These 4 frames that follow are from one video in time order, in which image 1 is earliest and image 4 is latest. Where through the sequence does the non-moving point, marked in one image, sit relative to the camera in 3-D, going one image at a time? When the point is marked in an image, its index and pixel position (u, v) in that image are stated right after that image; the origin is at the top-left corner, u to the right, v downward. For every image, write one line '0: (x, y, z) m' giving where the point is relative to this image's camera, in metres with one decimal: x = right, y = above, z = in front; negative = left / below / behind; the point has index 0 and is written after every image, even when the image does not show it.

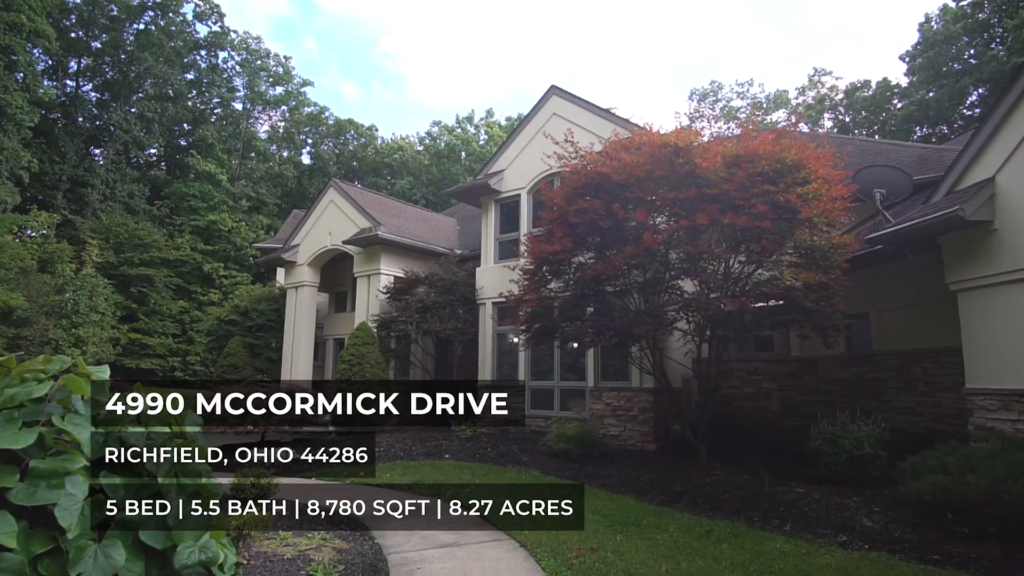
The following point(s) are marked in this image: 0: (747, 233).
0: (+3.1, +0.7, +8.1) m
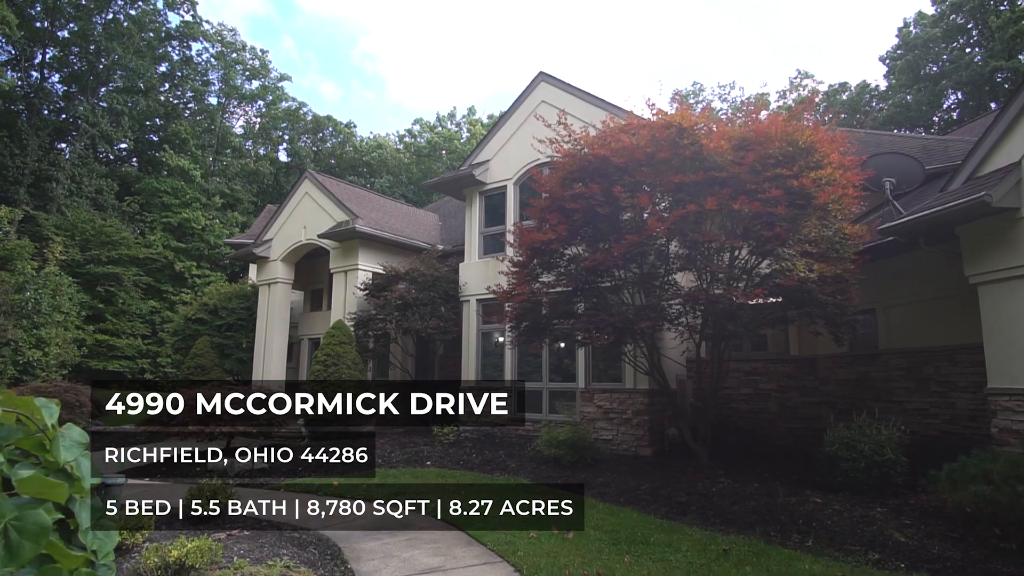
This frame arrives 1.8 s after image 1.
0: (+3.0, +0.8, +7.5) m
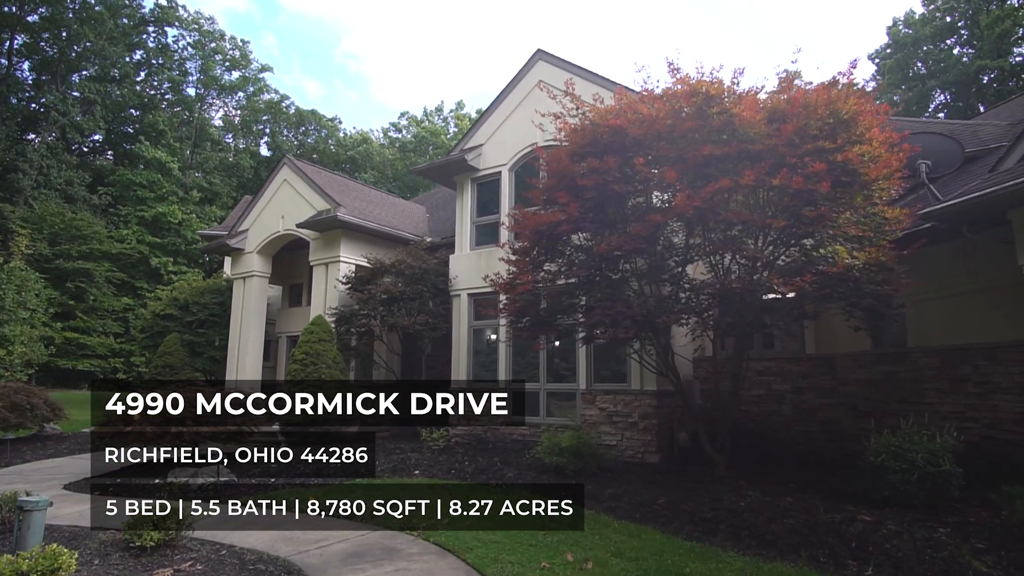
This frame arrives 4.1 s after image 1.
0: (+3.0, +0.9, +6.6) m
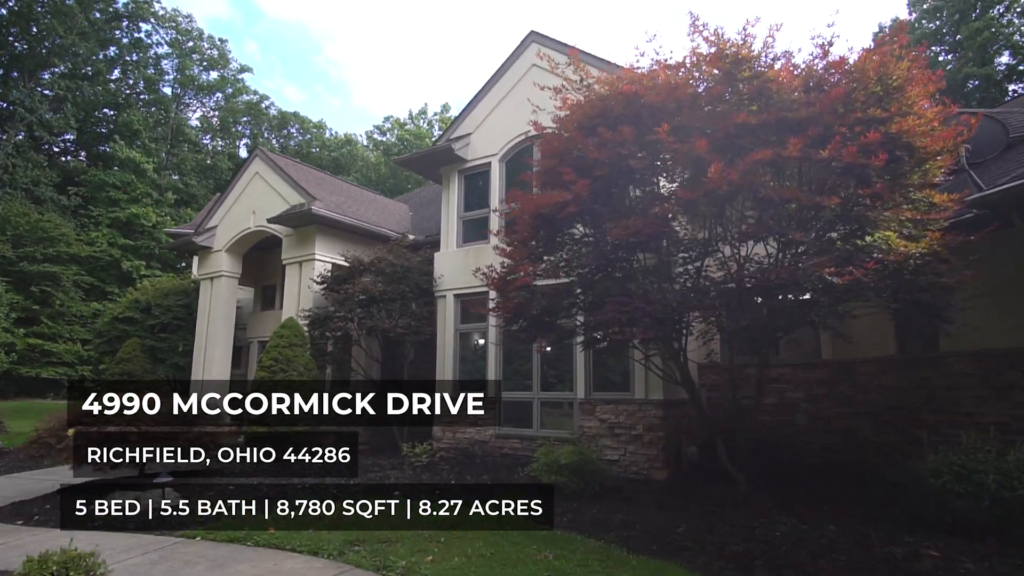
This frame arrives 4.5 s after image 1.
0: (+3.0, +1.0, +5.7) m
